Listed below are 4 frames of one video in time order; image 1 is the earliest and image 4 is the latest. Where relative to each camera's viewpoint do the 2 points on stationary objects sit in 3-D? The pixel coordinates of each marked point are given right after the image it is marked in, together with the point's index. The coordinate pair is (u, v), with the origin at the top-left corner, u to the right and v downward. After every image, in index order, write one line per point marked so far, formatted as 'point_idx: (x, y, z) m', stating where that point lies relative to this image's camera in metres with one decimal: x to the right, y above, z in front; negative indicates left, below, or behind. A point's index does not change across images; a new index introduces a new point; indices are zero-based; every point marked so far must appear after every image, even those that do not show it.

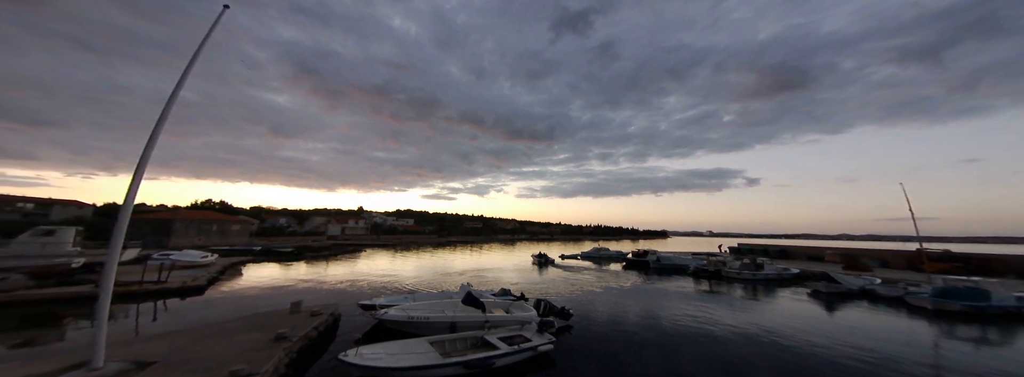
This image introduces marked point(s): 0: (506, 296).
0: (-0.3, -5.1, +15.3) m
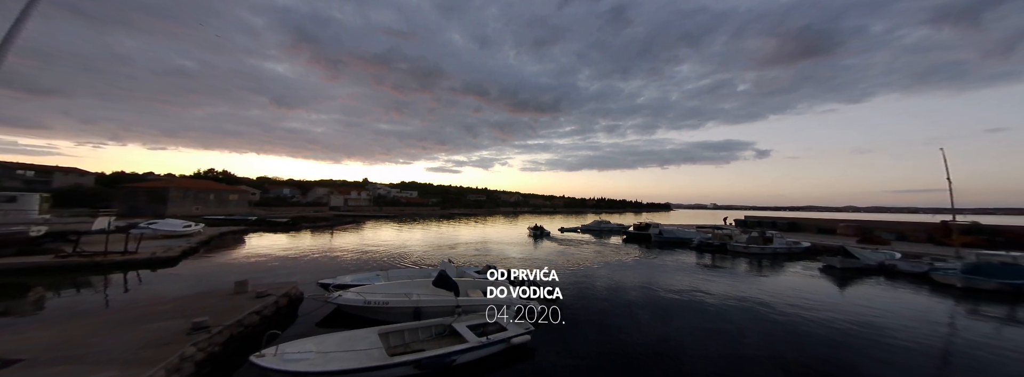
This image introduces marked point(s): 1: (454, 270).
0: (-0.9, -3.7, +13.9) m
1: (-2.5, -3.5, +13.8) m
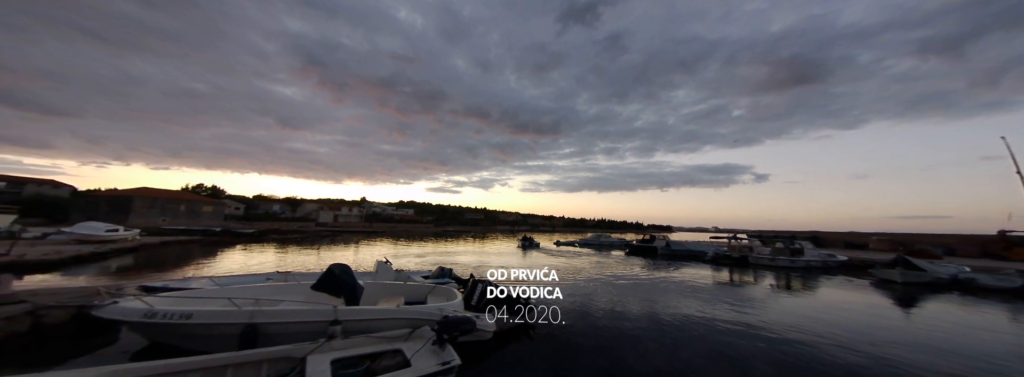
0: (-2.2, -2.8, +9.8) m
1: (-3.8, -2.6, +9.7) m
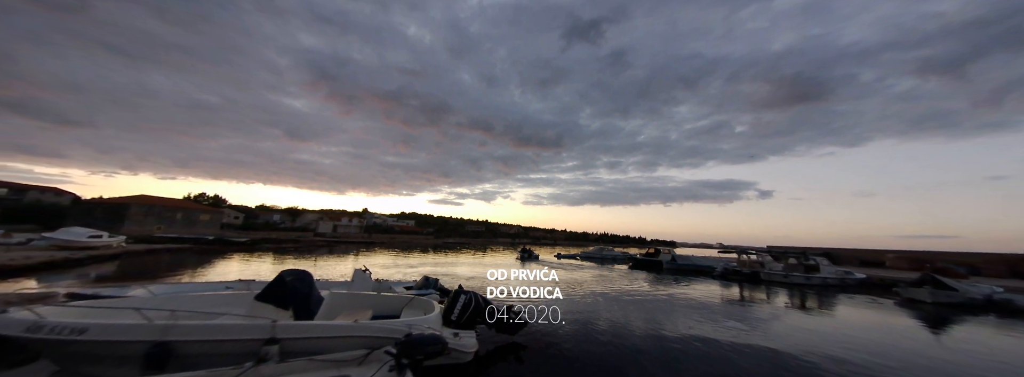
0: (-2.4, -2.8, +8.8) m
1: (-4.0, -2.6, +8.7) m
